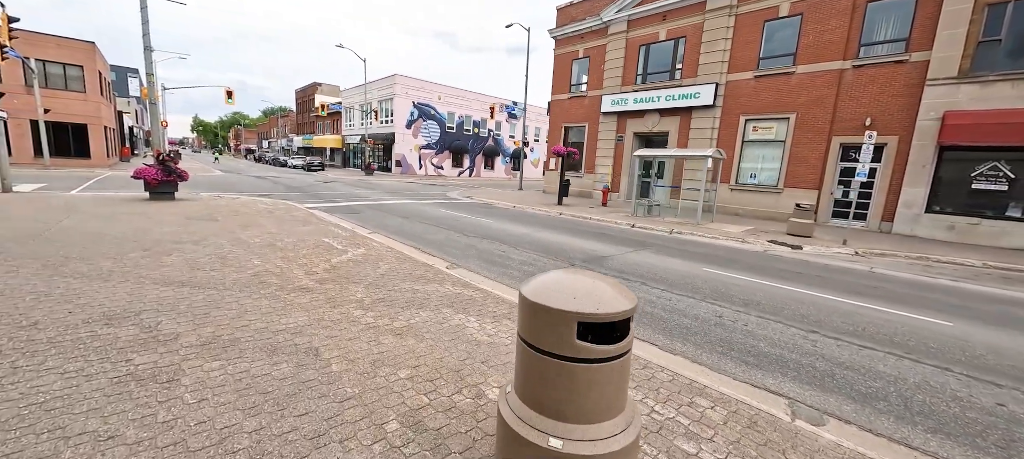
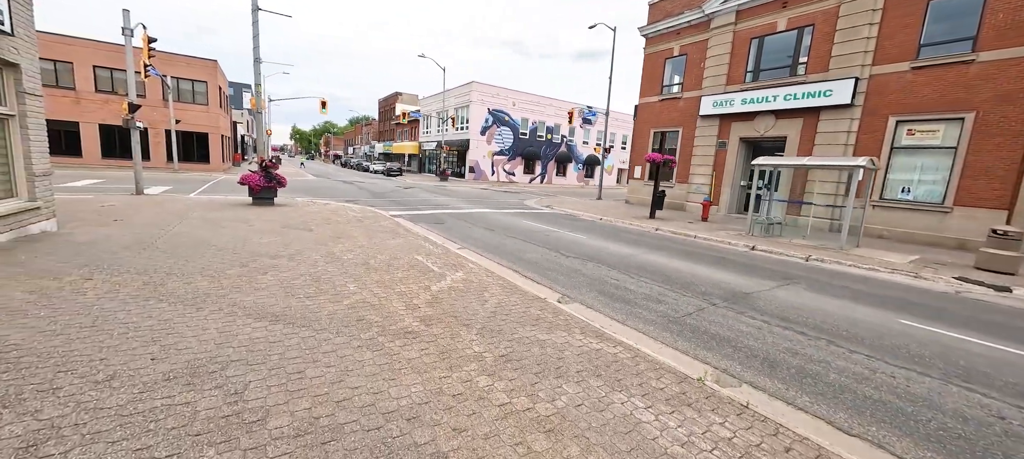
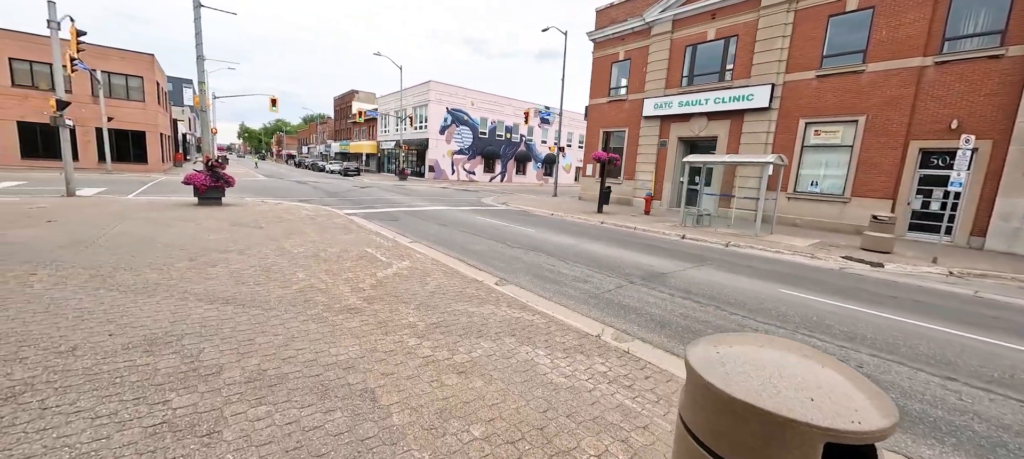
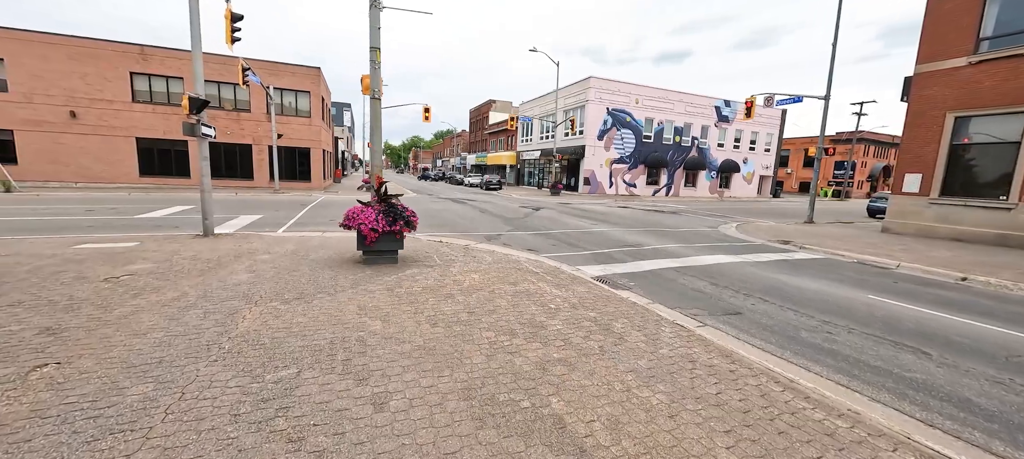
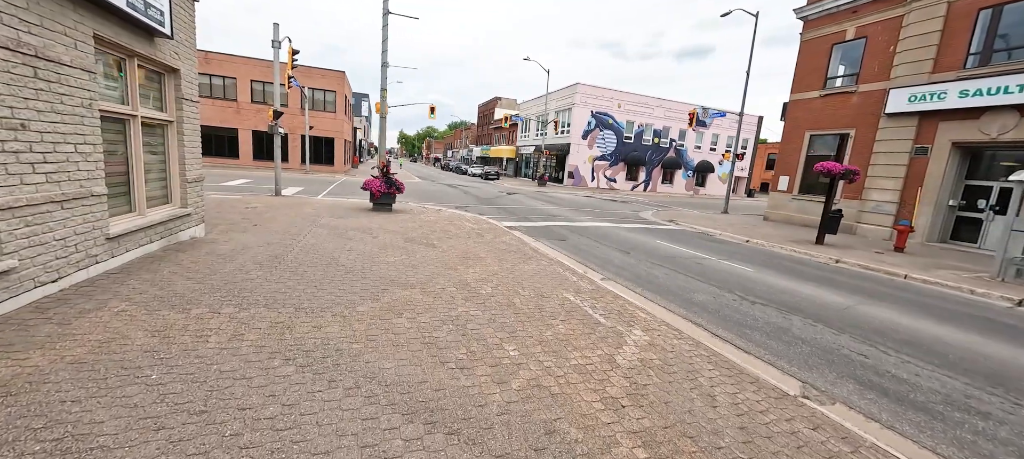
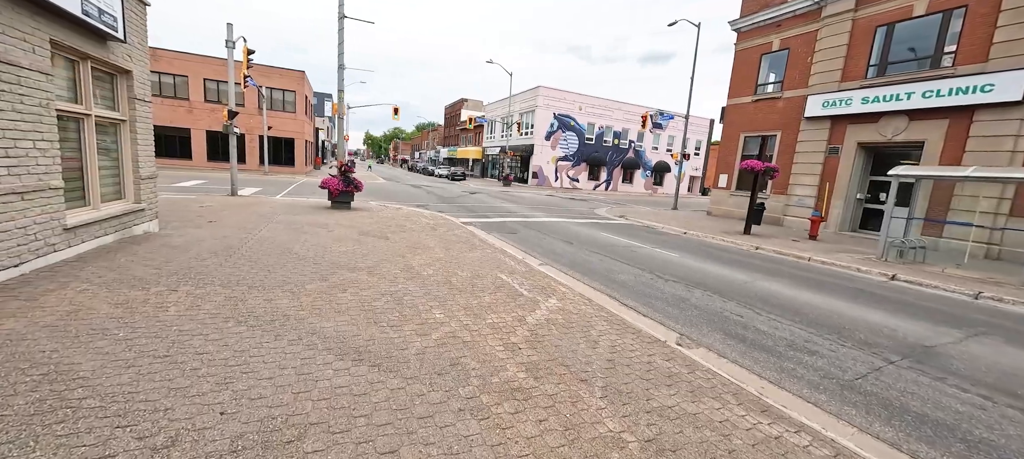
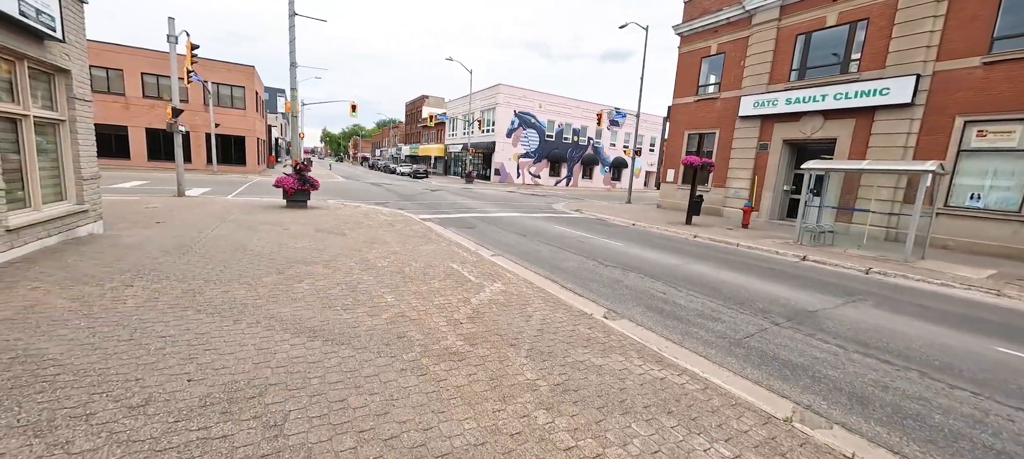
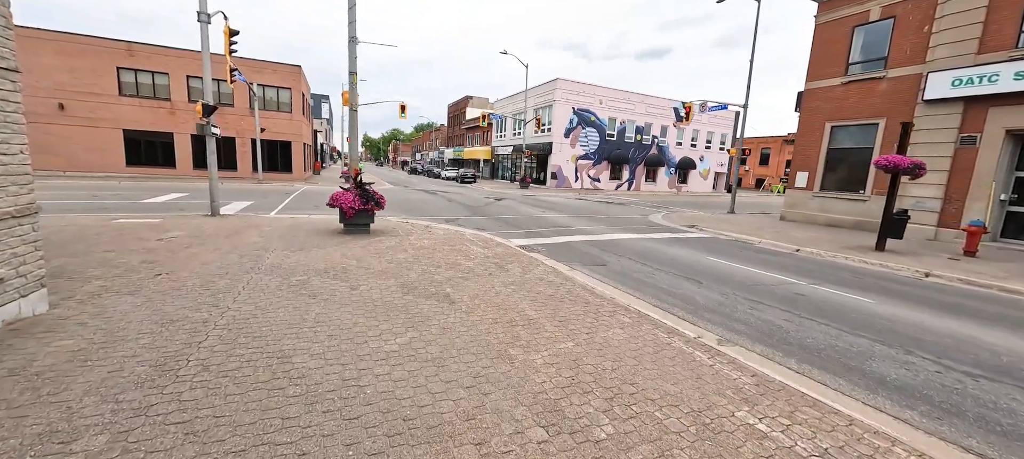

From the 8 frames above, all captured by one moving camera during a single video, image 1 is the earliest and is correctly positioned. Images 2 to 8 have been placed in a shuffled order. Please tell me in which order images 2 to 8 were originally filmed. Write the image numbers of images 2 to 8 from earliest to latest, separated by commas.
3, 2, 7, 6, 5, 8, 4
